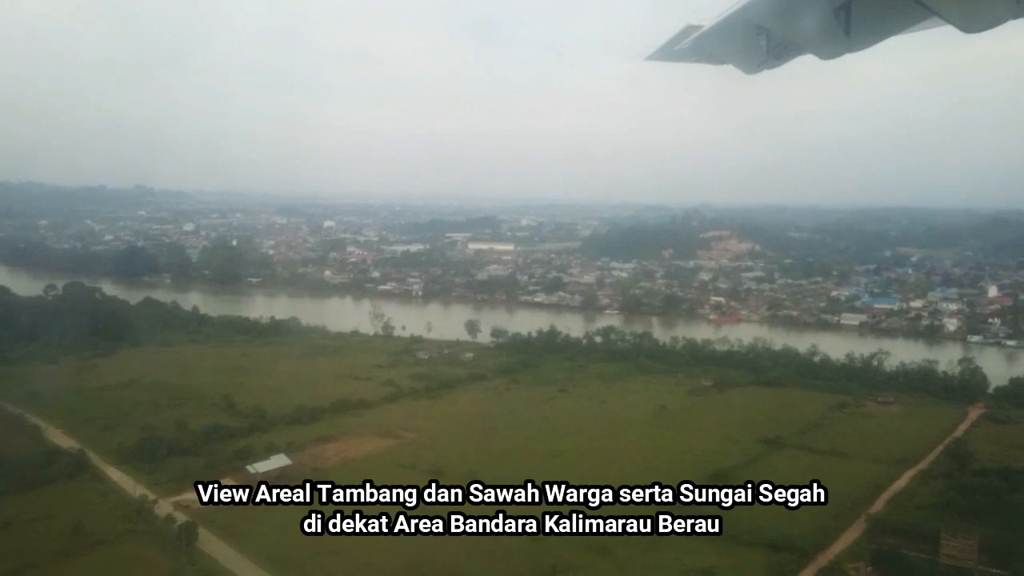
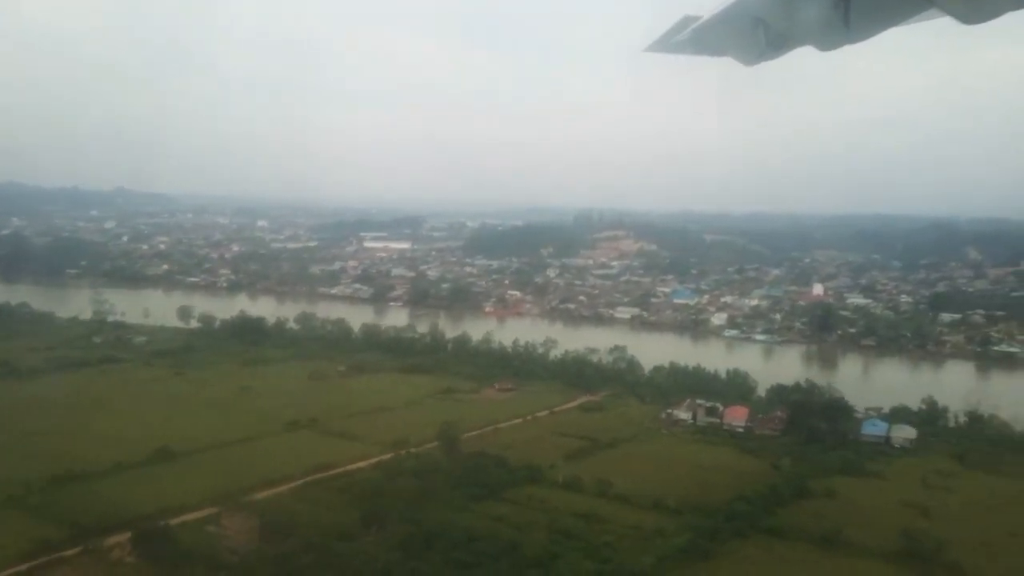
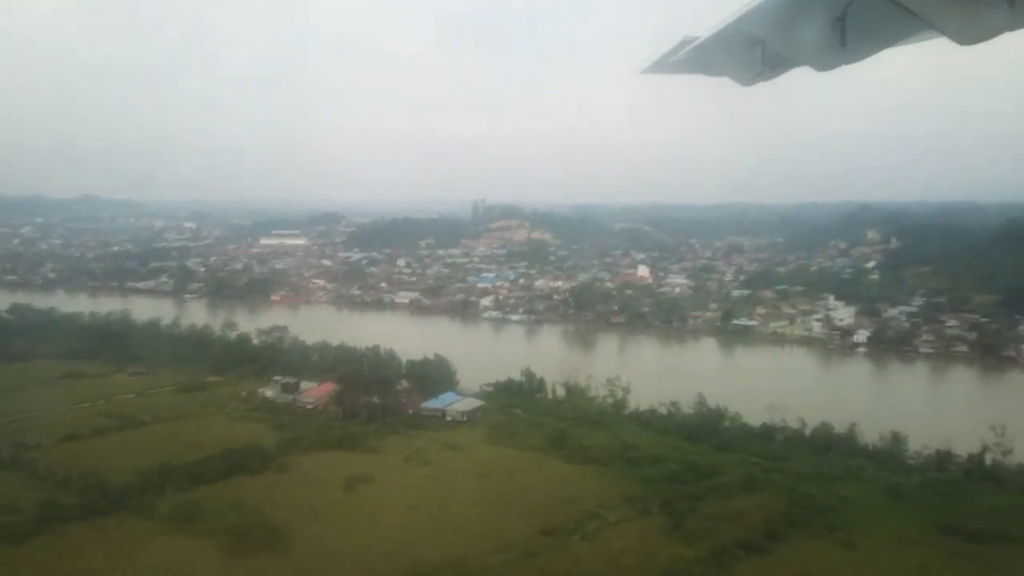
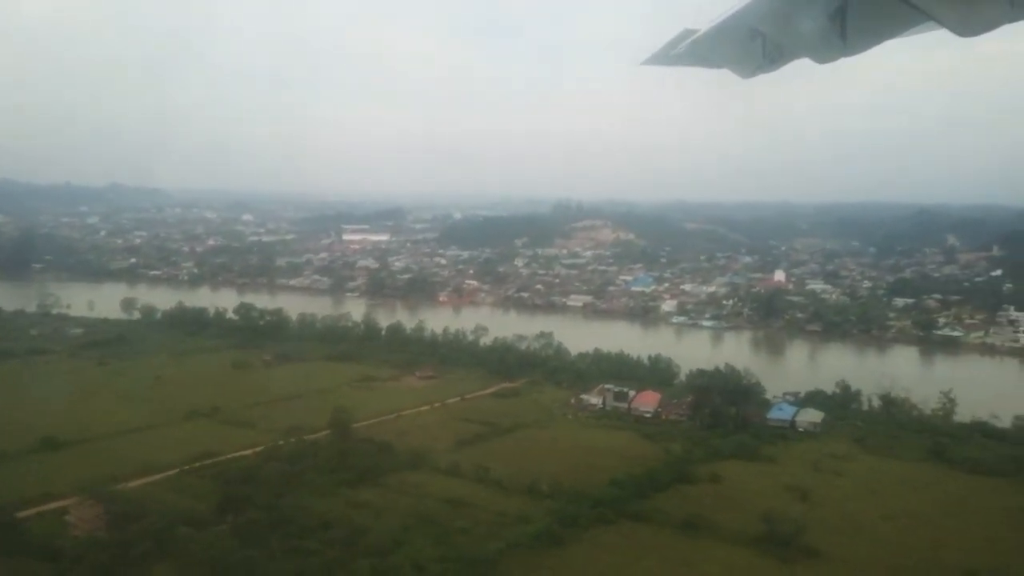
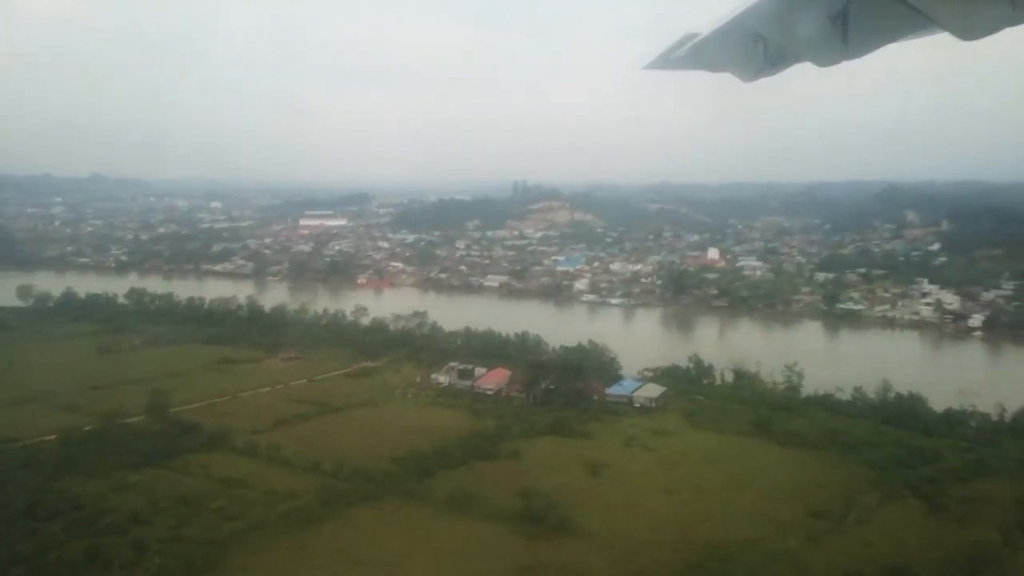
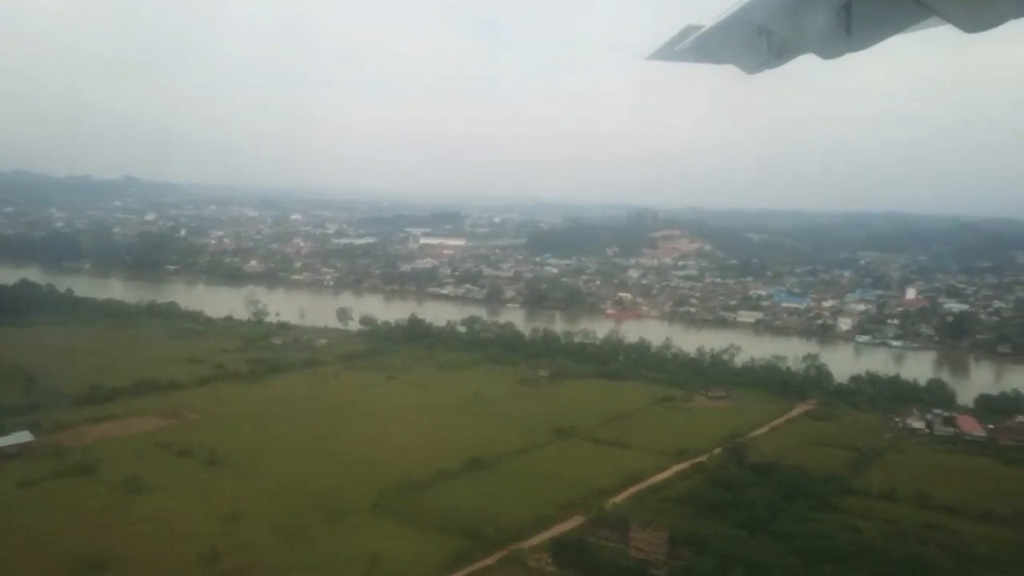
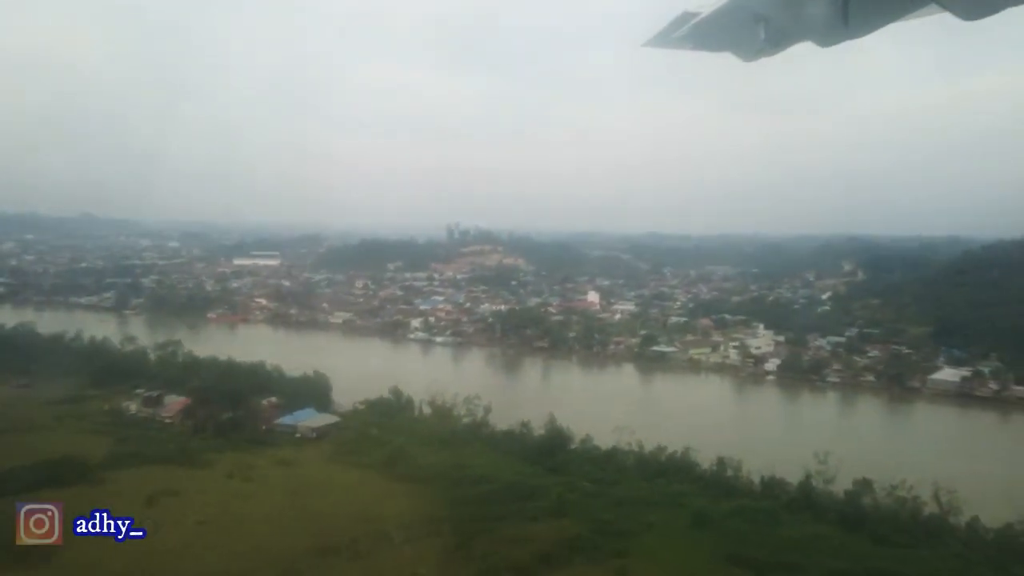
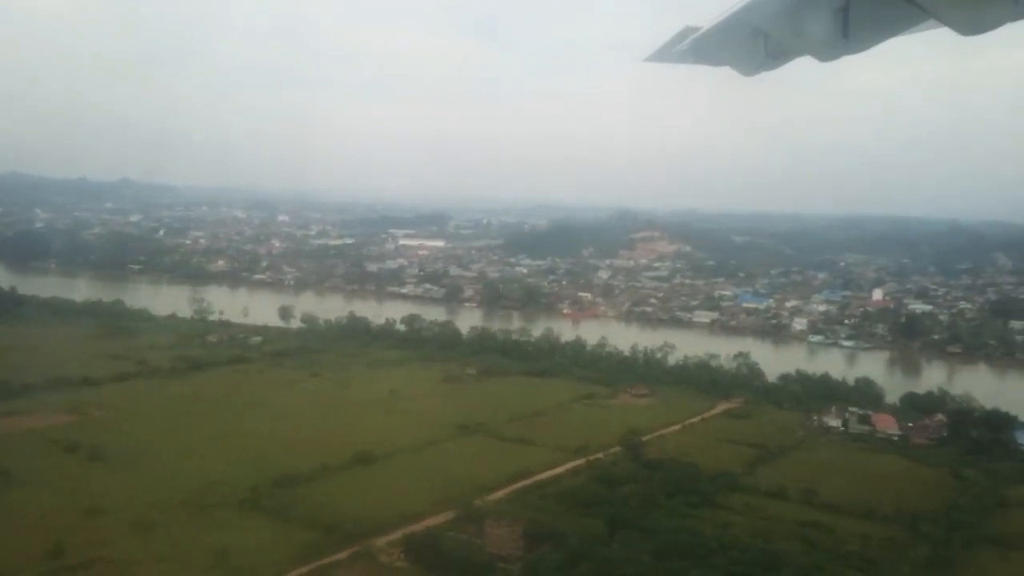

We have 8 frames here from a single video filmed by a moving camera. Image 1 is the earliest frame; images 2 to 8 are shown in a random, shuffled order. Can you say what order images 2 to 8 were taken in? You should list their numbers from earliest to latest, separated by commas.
6, 8, 2, 4, 5, 3, 7
